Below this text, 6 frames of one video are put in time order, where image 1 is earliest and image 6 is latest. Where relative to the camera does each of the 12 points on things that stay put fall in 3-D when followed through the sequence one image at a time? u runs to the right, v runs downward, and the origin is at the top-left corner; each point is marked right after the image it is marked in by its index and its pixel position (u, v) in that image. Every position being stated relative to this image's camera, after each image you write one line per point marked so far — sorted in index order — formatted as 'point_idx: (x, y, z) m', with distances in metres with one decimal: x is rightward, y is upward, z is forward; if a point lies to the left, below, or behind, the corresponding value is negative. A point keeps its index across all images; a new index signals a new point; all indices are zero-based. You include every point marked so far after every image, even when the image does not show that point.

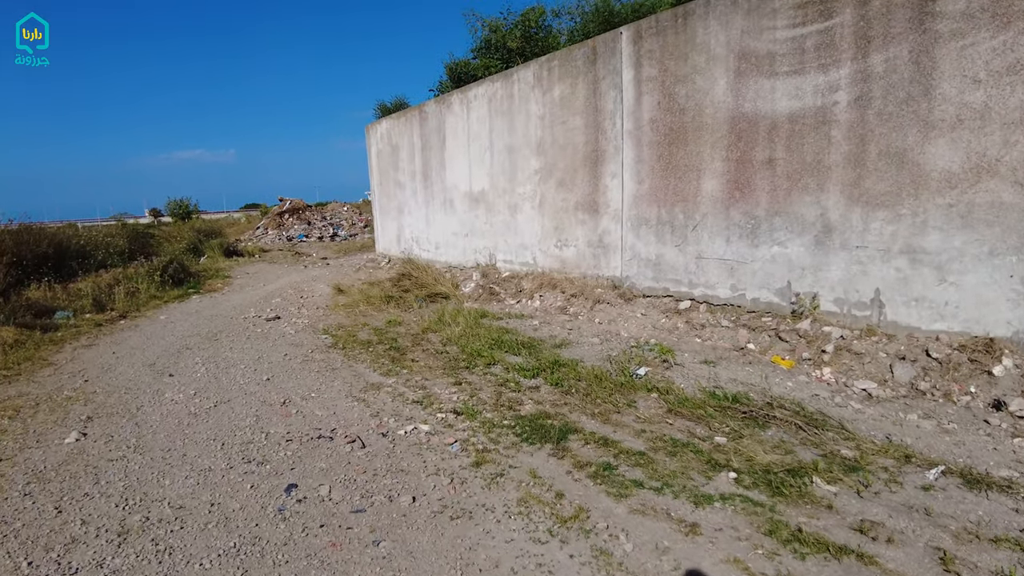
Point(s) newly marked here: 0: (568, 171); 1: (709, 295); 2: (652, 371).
0: (+0.5, +1.1, +5.6) m
1: (+1.4, -0.1, +4.6) m
2: (+0.8, -0.5, +3.6) m
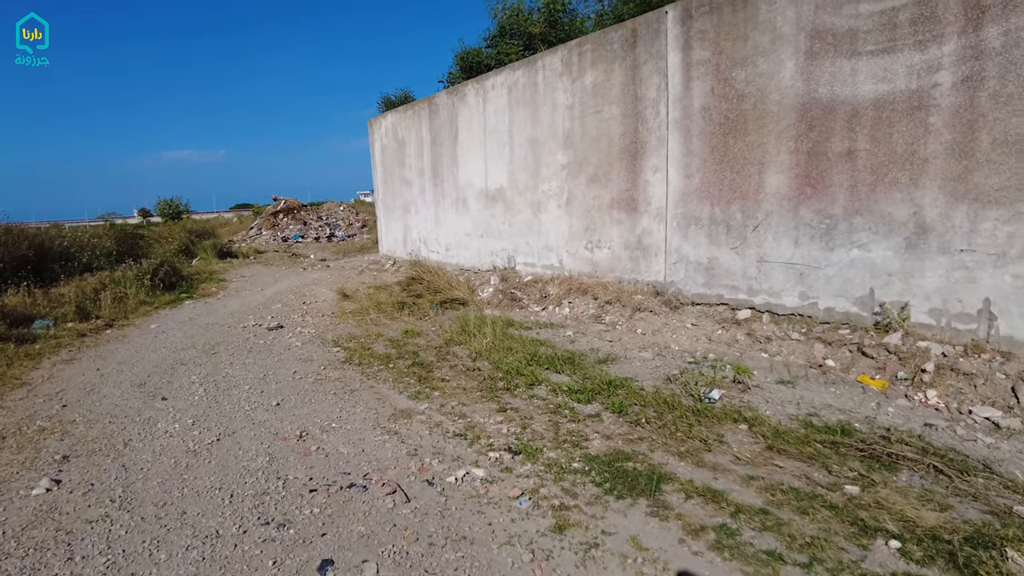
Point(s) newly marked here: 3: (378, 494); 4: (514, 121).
0: (+0.7, +1.0, +5.1) m
1: (+1.7, -0.1, +4.1) m
2: (+1.1, -0.5, +3.1) m
3: (-0.5, -0.7, +2.2) m
4: (0.0, +1.6, +6.1) m
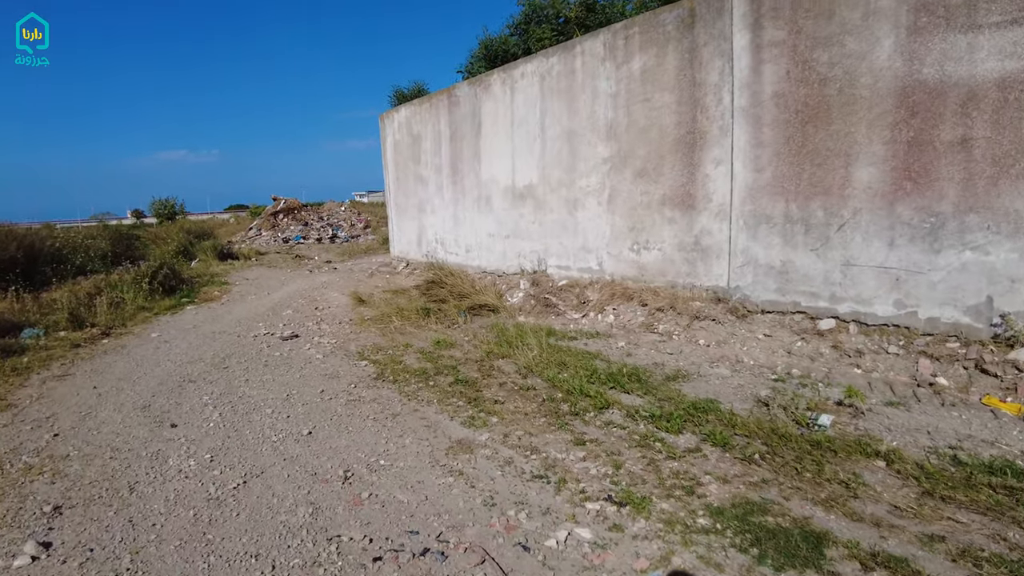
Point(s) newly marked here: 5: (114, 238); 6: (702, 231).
0: (+1.0, +1.0, +4.7) m
1: (+2.0, -0.1, +3.6) m
2: (+1.4, -0.6, +2.7) m
3: (-0.1, -0.7, +1.7) m
4: (+0.3, +1.6, +5.6) m
5: (-6.5, +0.8, +10.3) m
6: (+1.3, +0.4, +4.4) m
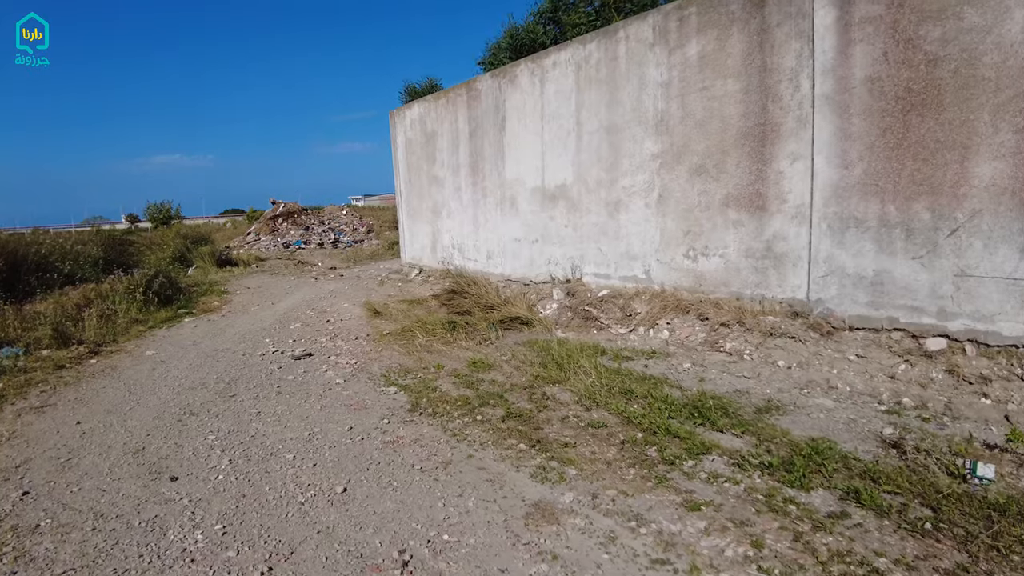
0: (+1.3, +0.9, +4.1) m
1: (+2.3, -0.2, +3.1) m
2: (+1.7, -0.6, +2.1) m
3: (+0.2, -0.8, +1.1) m
4: (+0.6, +1.5, +5.1) m
5: (-6.3, +0.7, +9.7) m
6: (+1.6, +0.3, +3.8) m
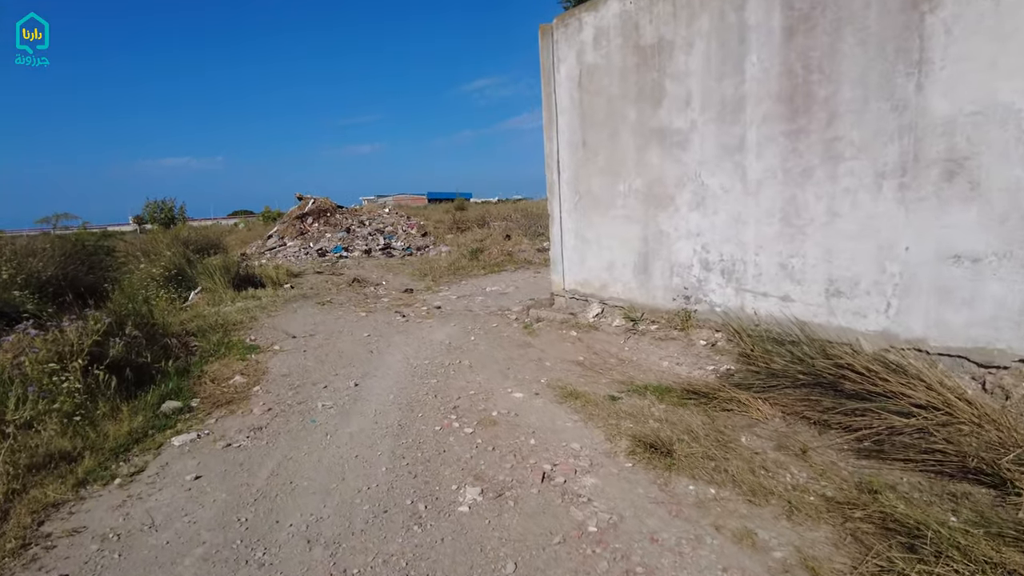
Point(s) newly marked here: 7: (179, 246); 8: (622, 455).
0: (+3.1, +0.5, +0.6) m
1: (+4.0, -0.6, -0.5) m
2: (+3.4, -1.0, -1.4) m
3: (+1.9, -1.1, -2.4) m
4: (+2.3, +1.1, +1.6) m
5: (-4.5, +0.3, +6.3) m
6: (+3.4, 0.0, +0.3) m
7: (-4.1, +0.5, +7.6) m
8: (+0.4, -0.6, +2.3) m
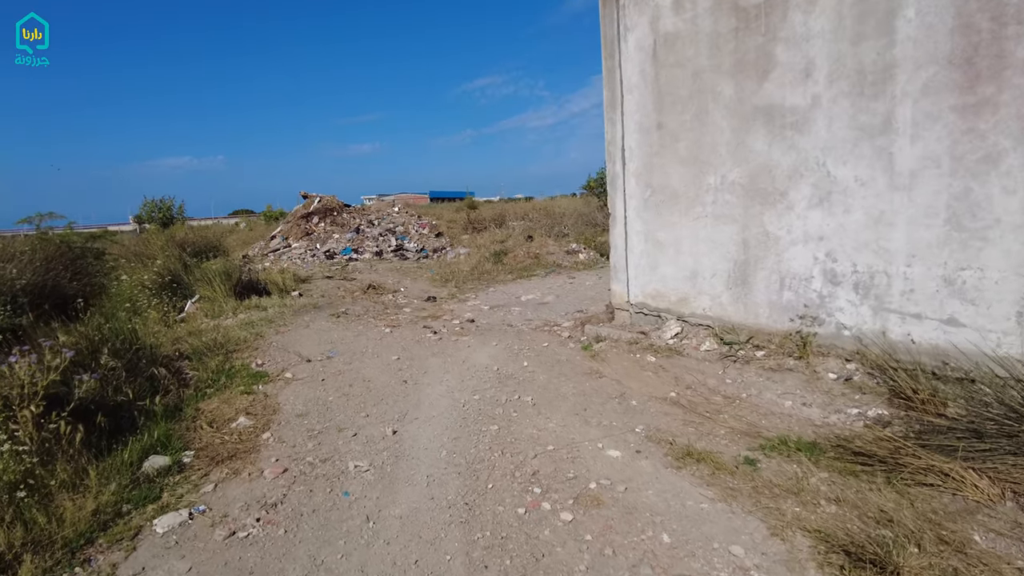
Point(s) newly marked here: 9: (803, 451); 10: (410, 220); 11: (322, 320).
0: (+3.4, +0.4, -0.1) m
1: (+4.4, -0.6, -1.2) m
2: (+3.8, -1.1, -2.2) m
3: (+2.2, -1.2, -3.2) m
4: (+2.7, +1.1, +0.8) m
5: (-4.1, +0.3, +5.5) m
6: (+3.7, -0.1, -0.4) m
7: (-3.7, +0.4, +6.9) m
8: (+0.7, -0.7, +1.6) m
9: (+1.0, -0.5, +2.2) m
10: (-2.1, +1.3, +12.4) m
11: (-1.5, -0.2, +4.9) m
